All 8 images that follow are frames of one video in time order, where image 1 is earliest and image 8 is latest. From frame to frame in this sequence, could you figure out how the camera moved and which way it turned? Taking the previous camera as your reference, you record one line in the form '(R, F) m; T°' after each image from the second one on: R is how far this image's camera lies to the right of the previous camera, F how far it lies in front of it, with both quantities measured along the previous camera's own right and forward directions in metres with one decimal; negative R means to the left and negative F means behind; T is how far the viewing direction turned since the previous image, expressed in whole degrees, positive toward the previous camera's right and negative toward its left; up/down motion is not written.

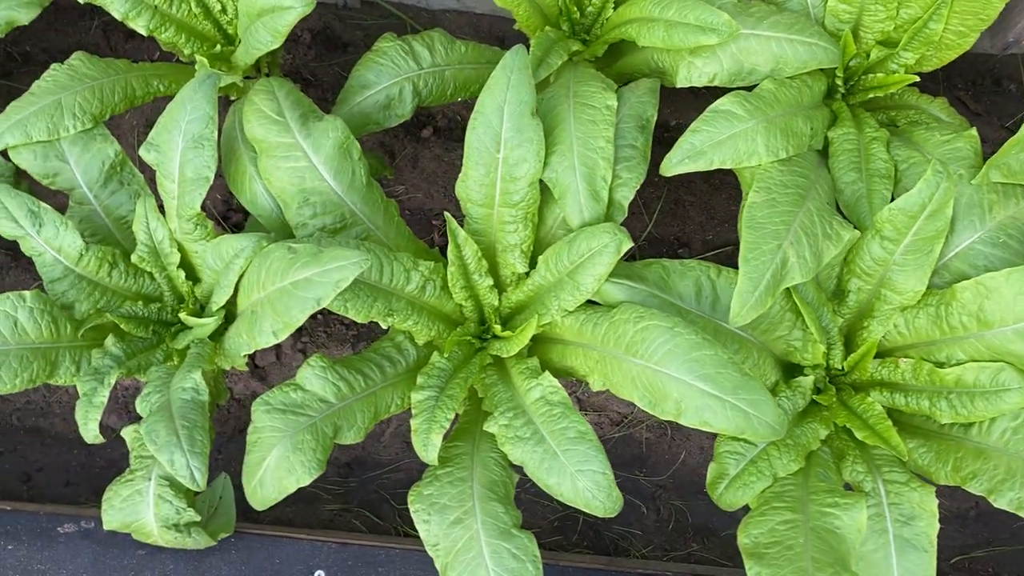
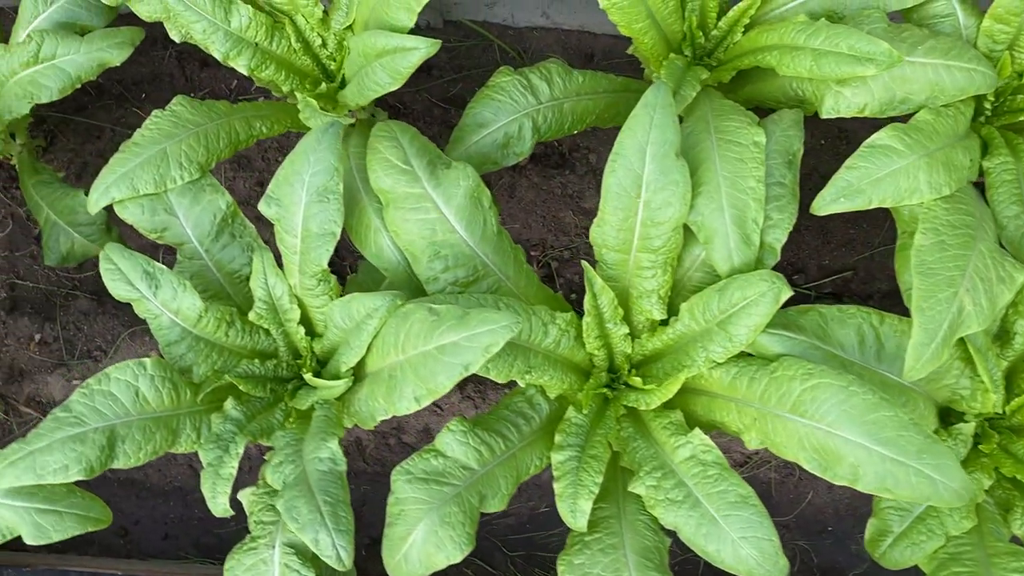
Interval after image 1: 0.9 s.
(-0.3, +0.1) m; -1°
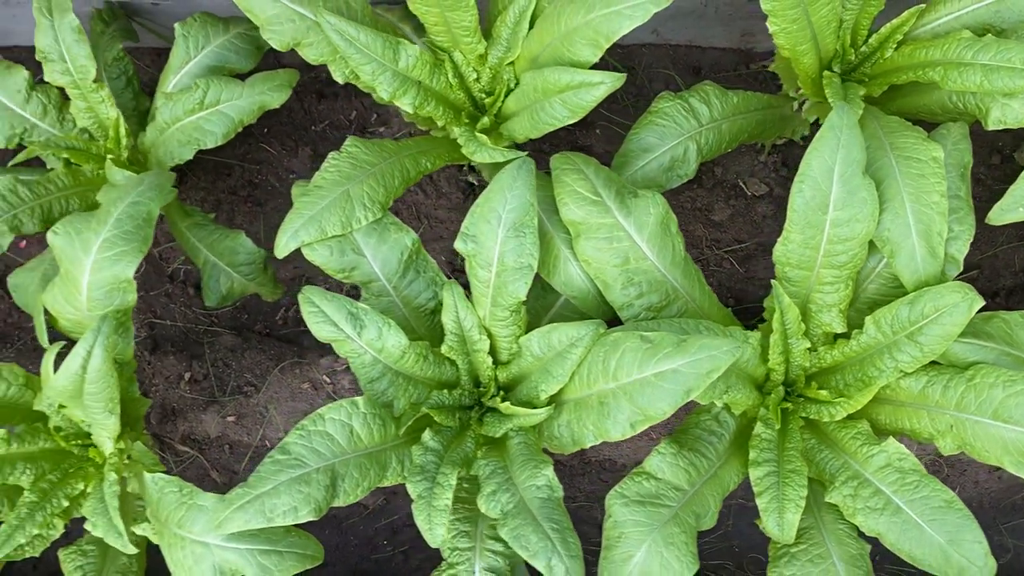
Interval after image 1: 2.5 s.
(-0.5, -0.1) m; +1°
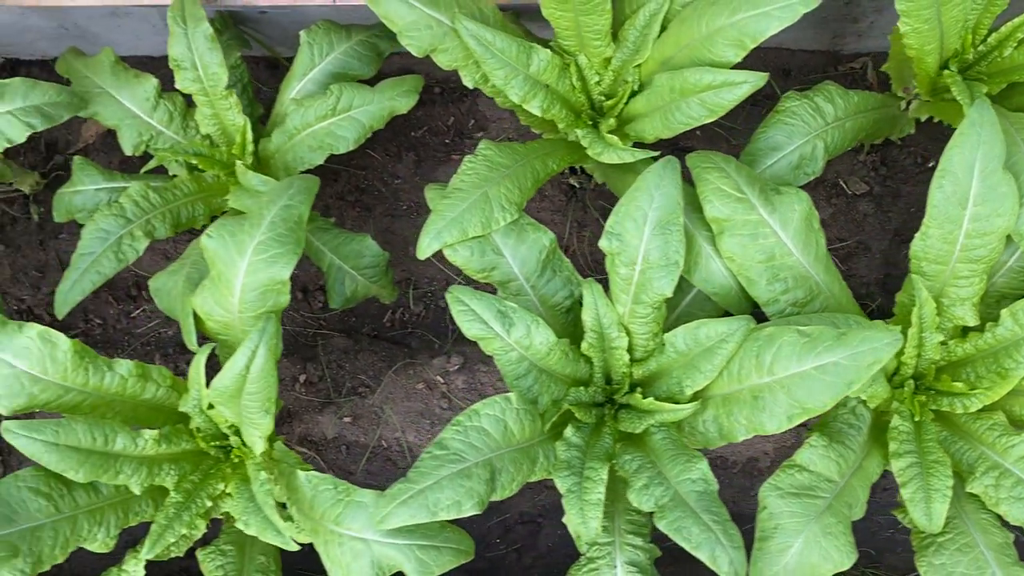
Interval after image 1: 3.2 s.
(-0.4, 0.0) m; 0°
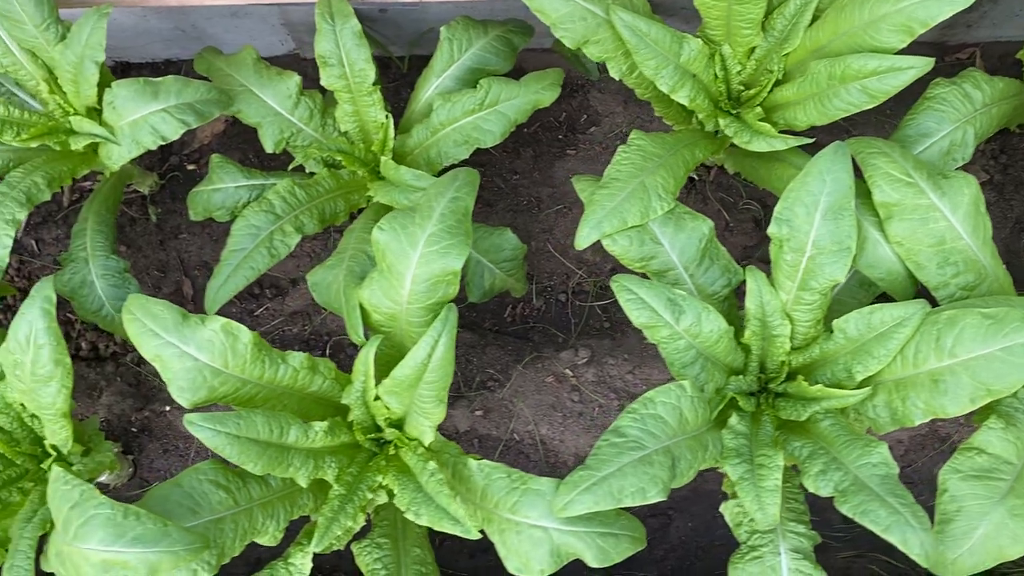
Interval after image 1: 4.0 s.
(-0.4, 0.0) m; 0°
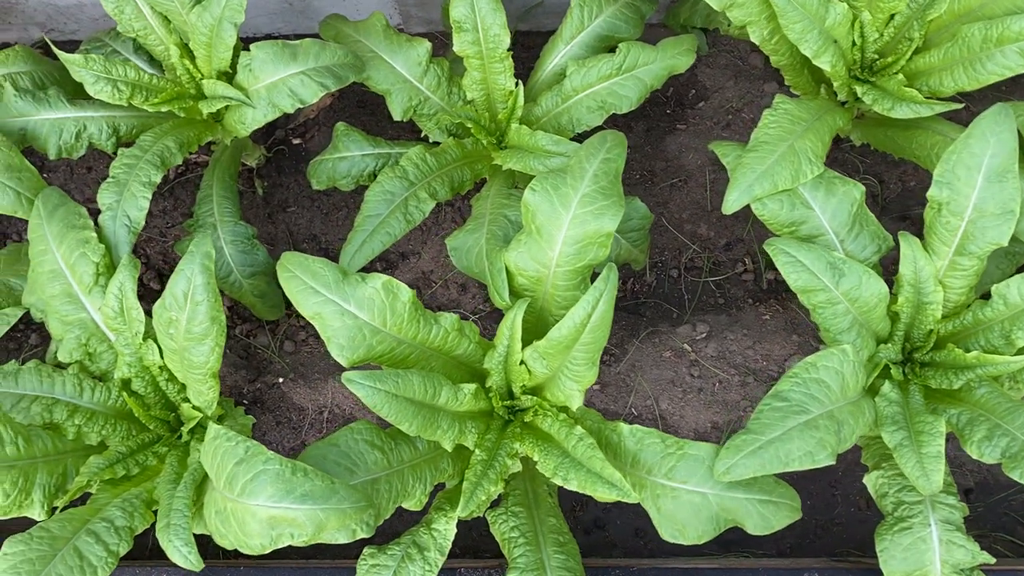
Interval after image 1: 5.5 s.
(-0.4, 0.0) m; -1°
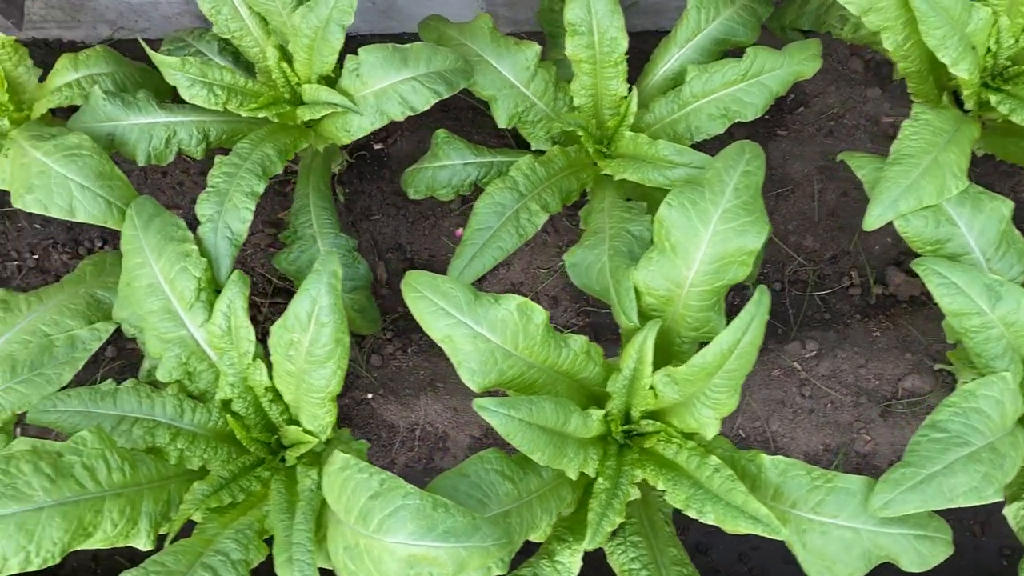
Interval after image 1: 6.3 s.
(-0.3, +0.1) m; 0°
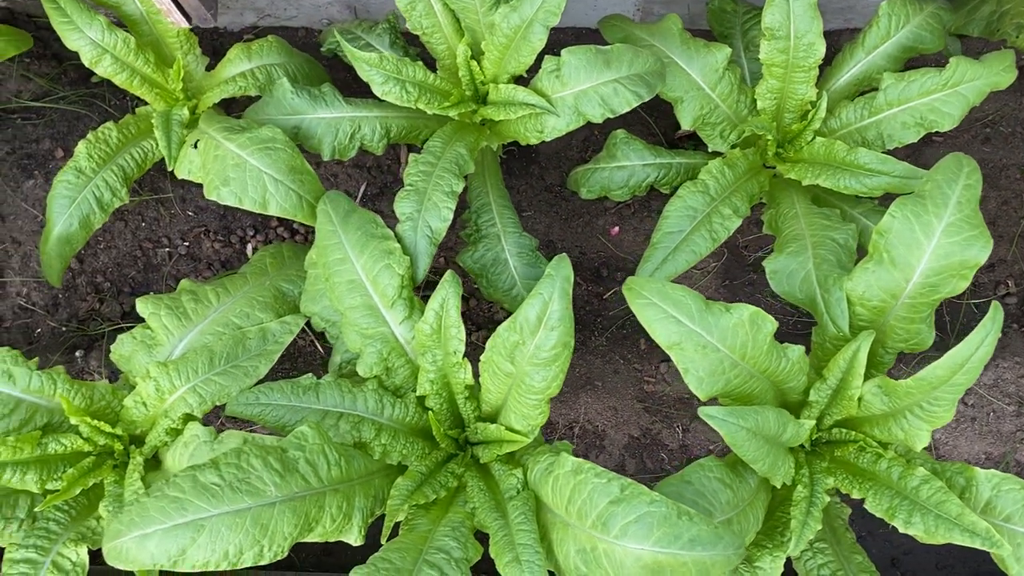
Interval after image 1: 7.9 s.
(-0.5, 0.0) m; 0°
